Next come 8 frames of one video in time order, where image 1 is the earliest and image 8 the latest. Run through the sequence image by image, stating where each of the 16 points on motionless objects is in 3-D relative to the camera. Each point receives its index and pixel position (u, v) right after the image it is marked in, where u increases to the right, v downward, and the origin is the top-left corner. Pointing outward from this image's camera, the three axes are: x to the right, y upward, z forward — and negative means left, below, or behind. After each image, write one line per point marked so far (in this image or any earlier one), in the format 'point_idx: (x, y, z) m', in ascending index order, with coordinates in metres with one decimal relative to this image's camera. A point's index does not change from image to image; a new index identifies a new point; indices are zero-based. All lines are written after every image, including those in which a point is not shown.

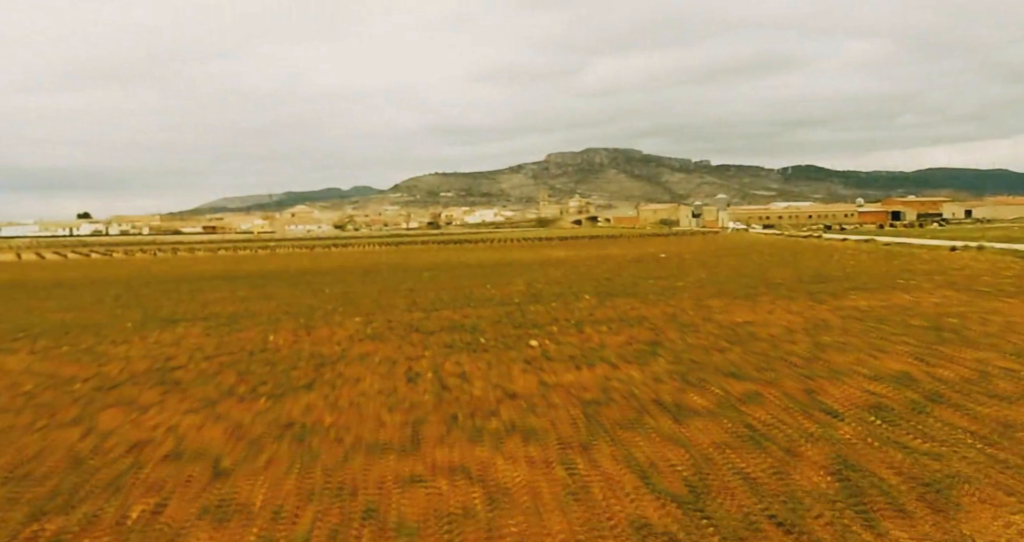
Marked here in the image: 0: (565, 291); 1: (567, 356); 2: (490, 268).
0: (+1.0, -0.4, +11.1) m
1: (+0.5, -0.8, +5.3) m
2: (-0.8, +0.1, +18.6) m
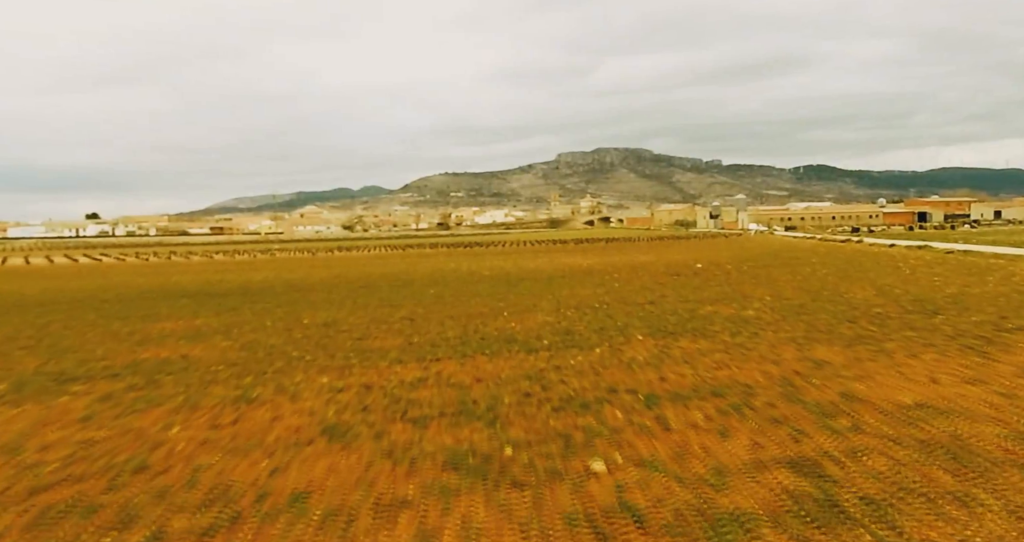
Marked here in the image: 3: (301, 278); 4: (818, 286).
0: (+1.3, -0.8, +8.6) m
1: (+0.7, -1.1, +2.8) m
2: (-0.3, -0.3, +16.1) m
3: (-6.8, -0.3, +19.7) m
4: (+6.5, -0.4, +12.9) m
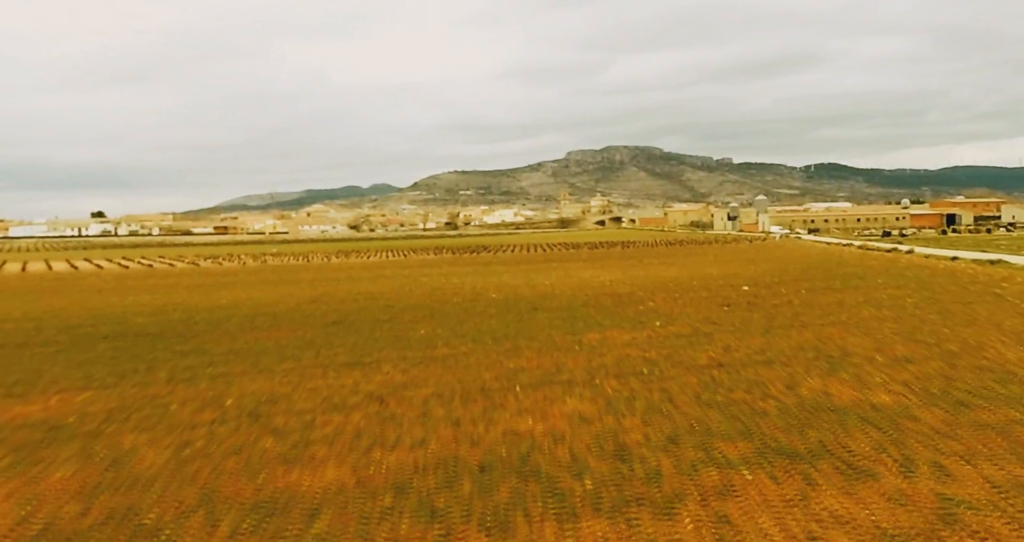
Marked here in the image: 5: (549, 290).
0: (+1.5, -1.4, +5.5) m
1: (+0.8, -1.8, -0.2) m
2: (0.0, -1.0, +13.0) m
3: (-6.5, -0.9, +16.7) m
4: (+6.7, -1.0, +9.8) m
5: (+1.1, -0.6, +18.4) m
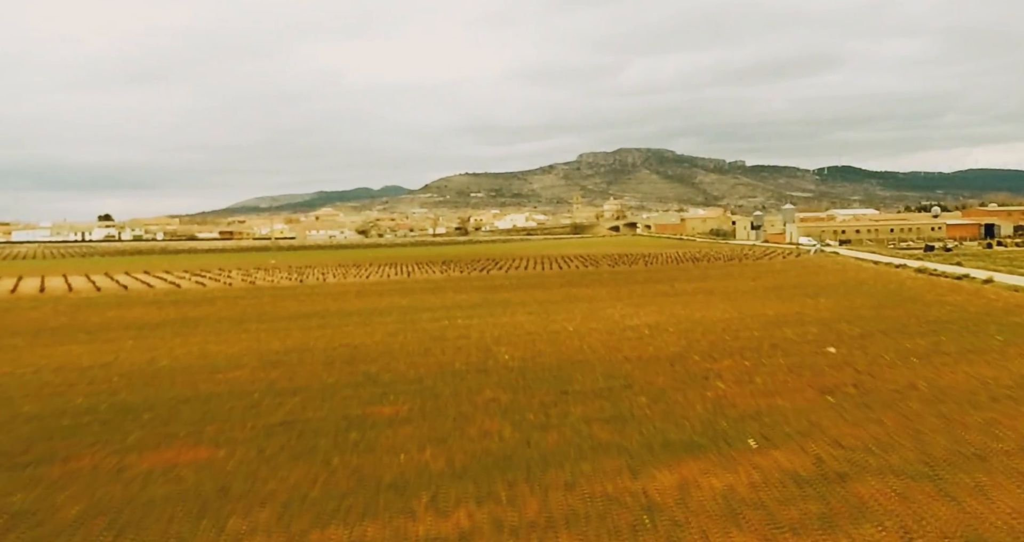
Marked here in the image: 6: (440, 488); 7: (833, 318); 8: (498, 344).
0: (+1.7, -2.6, +1.8) m
1: (+0.9, -3.0, -4.0) m
2: (+0.3, -2.1, +9.3) m
3: (-6.1, -2.0, +13.1) m
4: (+7.0, -2.2, +5.9) m
5: (+1.5, -1.8, +14.6) m
6: (-0.8, -2.3, +6.6) m
7: (+9.7, -1.4, +18.4) m
8: (-0.3, -1.8, +14.9) m
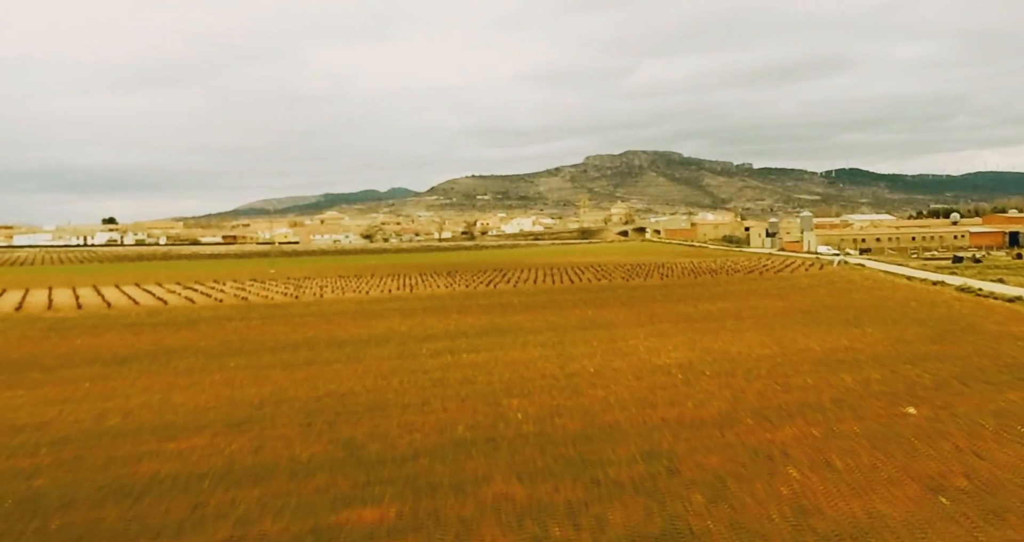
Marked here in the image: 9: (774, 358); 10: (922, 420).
0: (+1.8, -3.4, -0.4) m
1: (+1.0, -3.7, -6.2) m
2: (+0.5, -2.9, +7.1) m
3: (-5.9, -2.8, +10.9) m
4: (+7.2, -3.0, +3.6) m
5: (+1.8, -2.6, +12.4) m
6: (-0.6, -3.1, +4.4) m
7: (+10.0, -2.2, +16.1) m
8: (-0.1, -2.6, +12.7) m
9: (+7.0, -2.3, +16.2) m
10: (+7.1, -2.6, +10.7) m
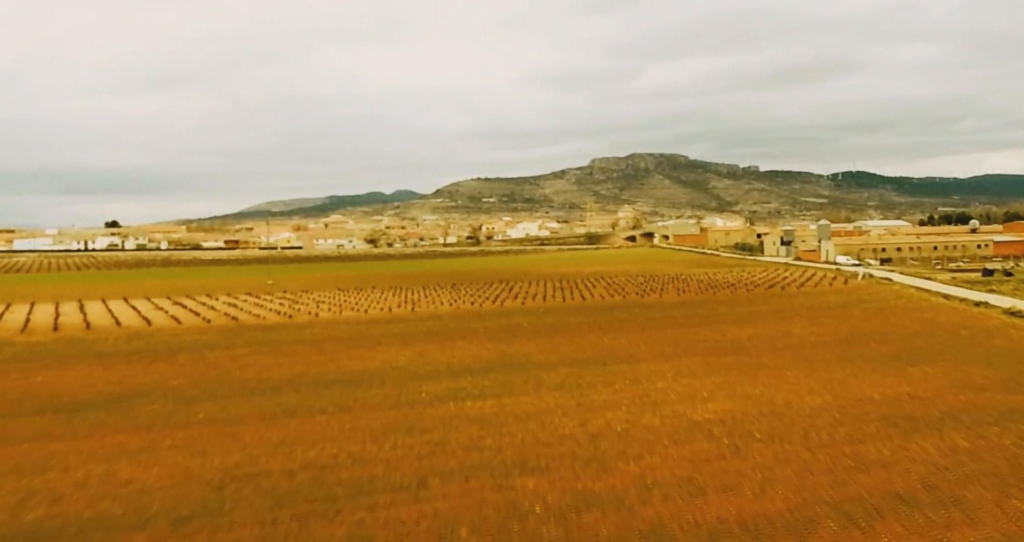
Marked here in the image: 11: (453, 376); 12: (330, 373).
0: (+1.9, -4.2, -2.7) m
1: (+1.1, -4.5, -8.4) m
2: (+0.7, -3.8, +4.9) m
3: (-5.6, -3.6, +8.7) m
4: (+7.3, -3.9, +1.3) m
5: (+2.0, -3.5, +10.1) m
6: (-0.4, -3.9, +2.1) m
7: (+10.3, -3.1, +13.8) m
8: (+0.2, -3.4, +10.4) m
9: (+7.3, -3.2, +13.9) m
10: (+7.4, -3.4, +8.4) m
11: (-1.7, -3.1, +18.0) m
12: (-5.6, -3.1, +18.7) m
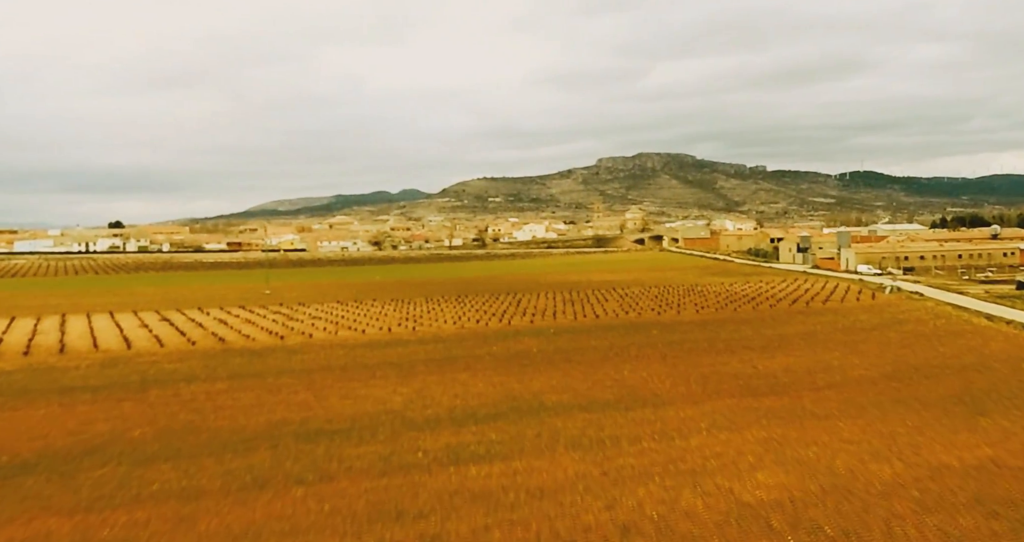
0: (+2.0, -5.1, -5.0) m
1: (+1.1, -5.4, -10.7) m
2: (+0.9, -4.7, +2.6) m
3: (-5.4, -4.5, +6.5) m
4: (+7.4, -4.8, -1.0) m
5: (+2.2, -4.4, +7.8) m
6: (-0.3, -4.8, -0.1) m
7: (+10.5, -4.1, +11.4) m
8: (+0.4, -4.3, +8.1) m
9: (+7.5, -4.1, +11.6) m
10: (+7.5, -4.4, +6.0) m
11: (-1.5, -3.9, +15.8) m
12: (-5.3, -4.0, +16.4) m
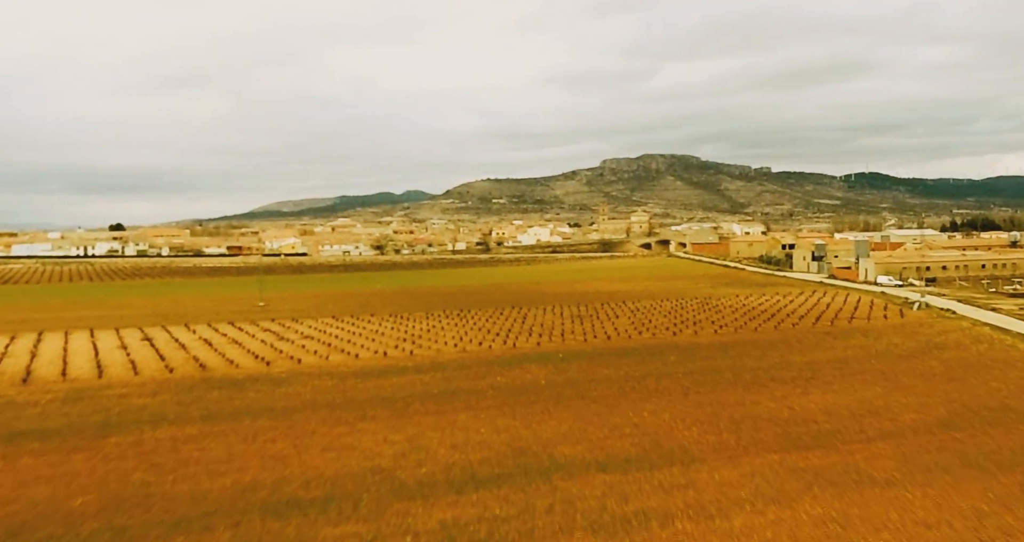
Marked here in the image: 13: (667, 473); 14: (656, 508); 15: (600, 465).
0: (+2.0, -6.0, -7.4) m
1: (+1.1, -6.3, -13.1) m
2: (+1.0, -5.6, +0.2) m
3: (-5.3, -5.4, +4.2) m
4: (+7.5, -5.7, -3.4) m
5: (+2.3, -5.3, +5.4) m
6: (-0.2, -5.7, -2.5) m
7: (+10.6, -5.0, +9.0) m
8: (+0.5, -5.2, +5.8) m
9: (+7.6, -5.0, +9.2) m
10: (+7.6, -5.3, +3.6) m
11: (-1.3, -4.8, +13.4) m
12: (-5.1, -4.9, +14.1) m
13: (+3.7, -4.8, +14.6) m
14: (+3.0, -4.8, +12.7) m
15: (+2.2, -4.7, +15.1) m
